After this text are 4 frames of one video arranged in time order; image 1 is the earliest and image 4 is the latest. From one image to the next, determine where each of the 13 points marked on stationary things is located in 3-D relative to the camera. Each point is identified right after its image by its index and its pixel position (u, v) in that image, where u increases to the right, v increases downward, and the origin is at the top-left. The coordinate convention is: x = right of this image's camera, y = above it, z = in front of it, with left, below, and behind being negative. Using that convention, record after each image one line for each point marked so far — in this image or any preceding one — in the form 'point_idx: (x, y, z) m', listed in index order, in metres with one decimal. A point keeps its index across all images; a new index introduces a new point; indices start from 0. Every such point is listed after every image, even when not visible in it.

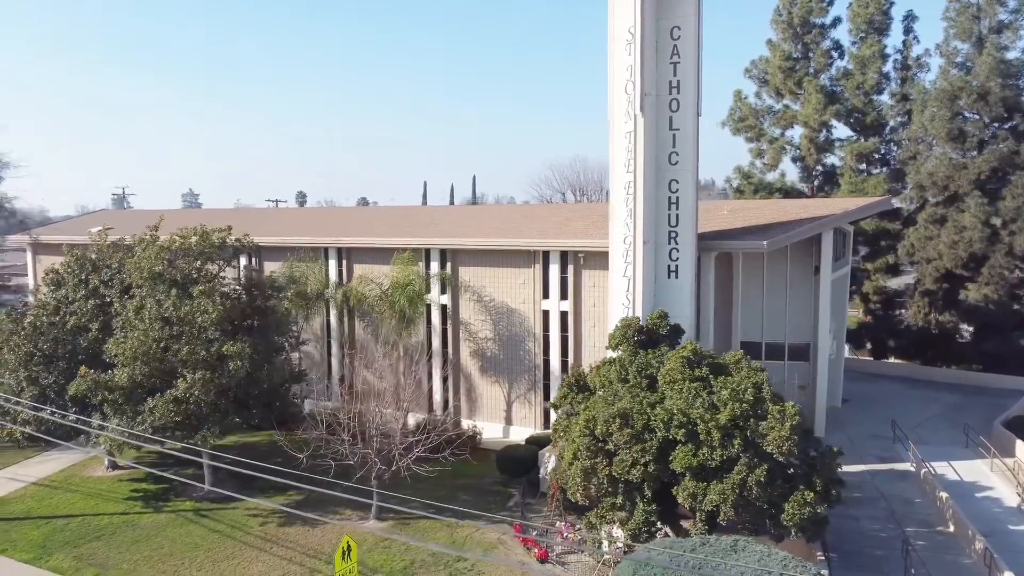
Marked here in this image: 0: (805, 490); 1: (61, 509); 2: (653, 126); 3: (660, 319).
0: (+4.3, -3.0, +11.0) m
1: (-10.6, -5.2, +17.6) m
2: (+3.4, +3.9, +17.8) m
3: (+3.1, -0.7, +16.0) m
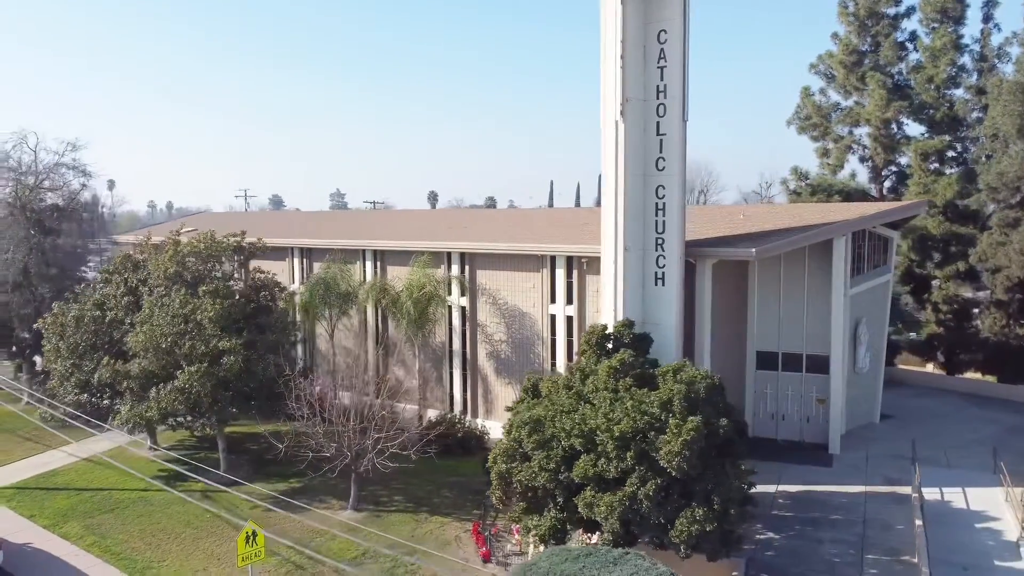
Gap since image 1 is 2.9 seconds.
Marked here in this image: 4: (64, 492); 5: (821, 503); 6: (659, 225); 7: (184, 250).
0: (+2.7, -3.2, +10.8) m
1: (-11.0, -5.1, +19.7) m
2: (+3.0, +3.7, +17.5) m
3: (+2.4, -0.8, +15.9) m
4: (-11.4, -5.2, +19.0) m
5: (+6.7, -4.7, +16.2) m
6: (+3.5, +1.5, +17.7) m
7: (-8.5, +1.0, +19.0) m
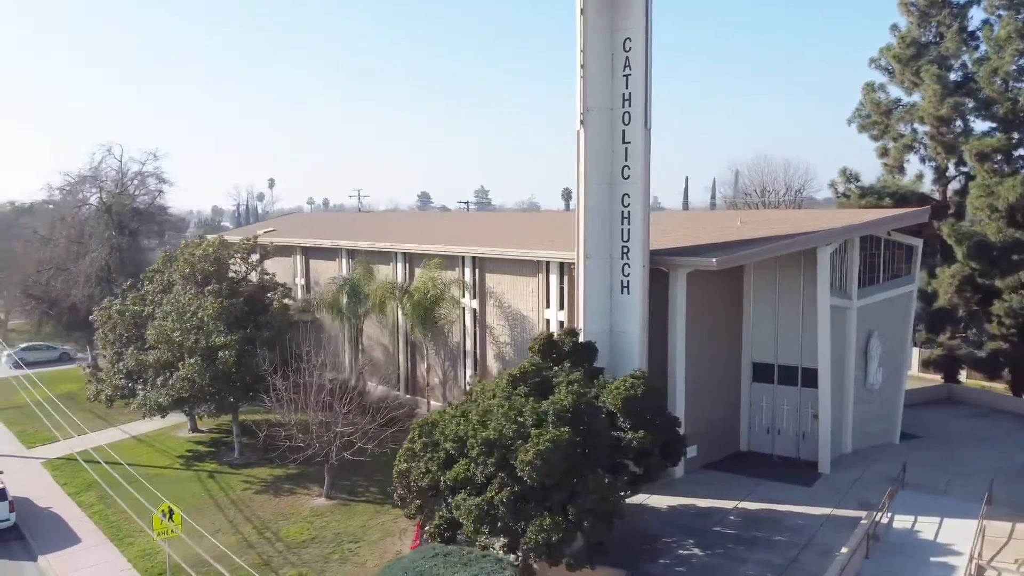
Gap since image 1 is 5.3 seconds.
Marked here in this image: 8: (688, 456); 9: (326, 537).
0: (+0.6, -3.4, +11.0) m
1: (-11.4, -5.1, +22.2) m
2: (+2.2, +3.5, +17.6) m
3: (+1.3, -1.0, +16.1) m
4: (-11.9, -5.1, +21.5) m
5: (+5.5, -5.0, +15.7) m
6: (+2.7, +1.3, +17.6) m
7: (-8.9, +1.0, +21.0) m
8: (+4.5, -4.3, +19.0) m
9: (-4.0, -5.4, +16.1) m
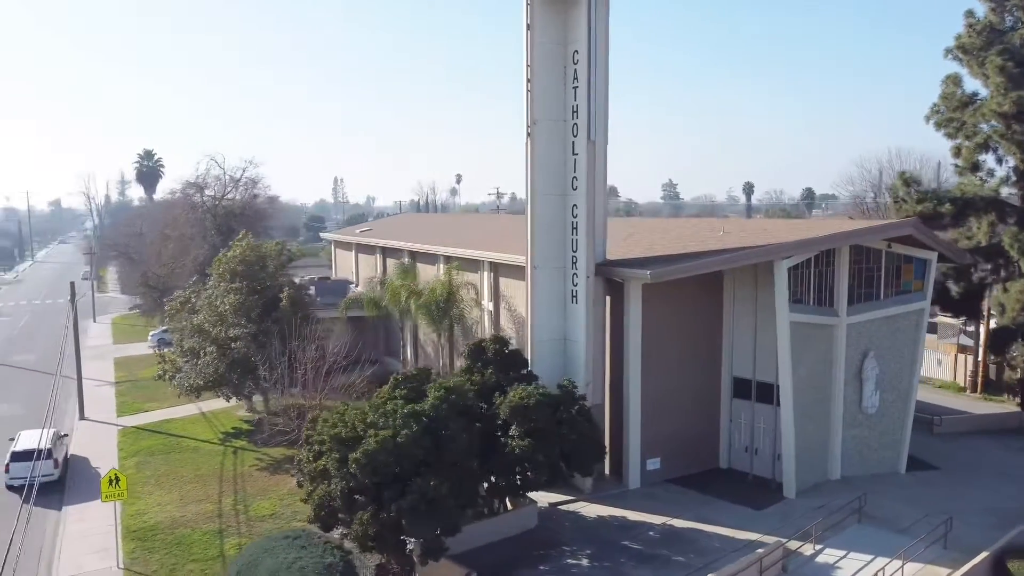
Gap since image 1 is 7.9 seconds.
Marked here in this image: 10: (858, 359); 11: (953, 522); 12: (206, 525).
0: (-2.1, -3.6, +12.0) m
1: (-11.3, -4.9, +25.6) m
2: (+1.1, +3.3, +18.0) m
3: (-0.3, -1.2, +16.8) m
4: (-12.0, -5.0, +25.1) m
5: (+3.7, -5.3, +15.5) m
6: (+1.5, +1.0, +18.0) m
7: (-9.0, +1.1, +23.9) m
8: (+3.5, -4.6, +19.0) m
9: (-5.5, -5.5, +18.1) m
10: (+8.9, -1.8, +19.2) m
11: (+9.8, -5.1, +16.3) m
12: (-7.2, -5.6, +17.4) m
